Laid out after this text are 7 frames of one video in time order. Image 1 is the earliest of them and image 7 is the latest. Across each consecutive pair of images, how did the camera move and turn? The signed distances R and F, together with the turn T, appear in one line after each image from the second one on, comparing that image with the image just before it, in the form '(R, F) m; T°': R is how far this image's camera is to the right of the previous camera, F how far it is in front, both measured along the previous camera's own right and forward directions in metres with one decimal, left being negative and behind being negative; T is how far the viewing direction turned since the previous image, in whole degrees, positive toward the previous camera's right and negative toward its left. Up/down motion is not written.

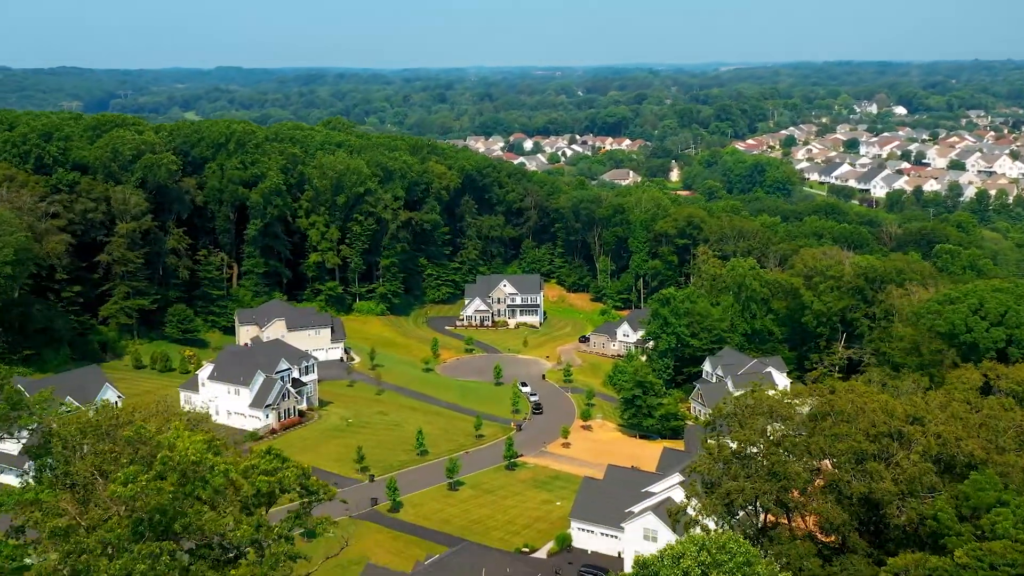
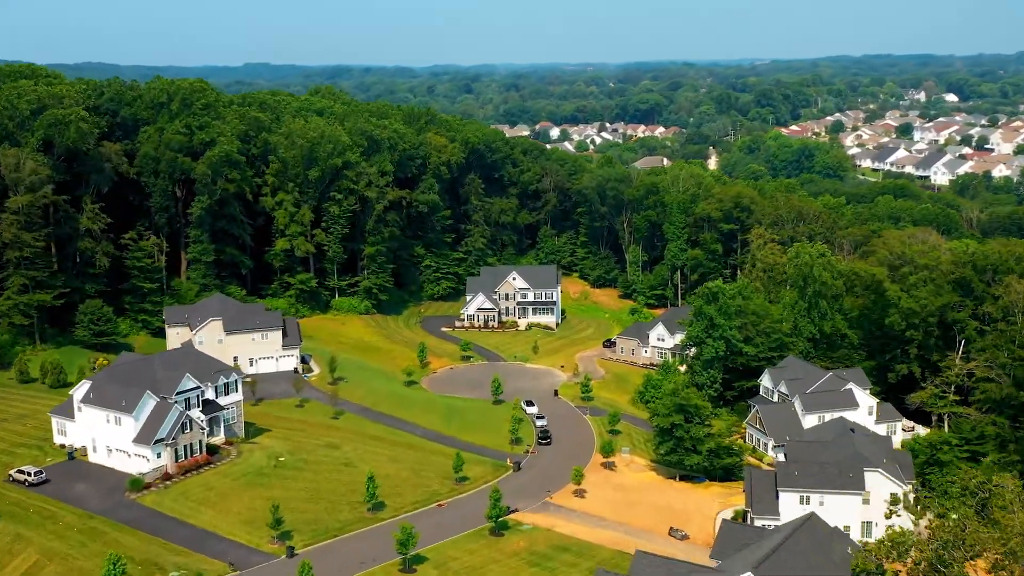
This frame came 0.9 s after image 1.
(+1.7, +19.1) m; -2°
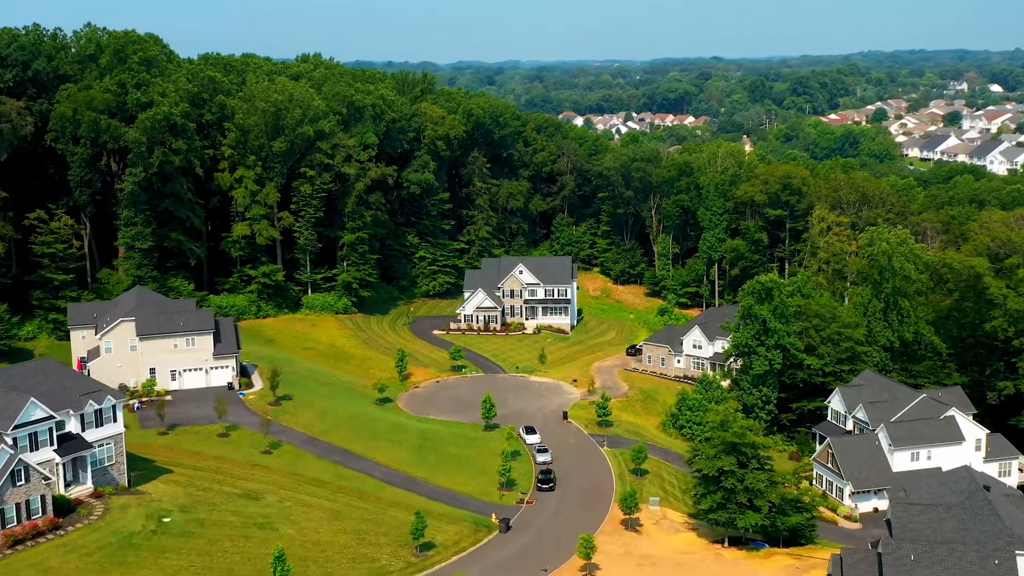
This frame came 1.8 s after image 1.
(+1.3, +15.0) m; -1°
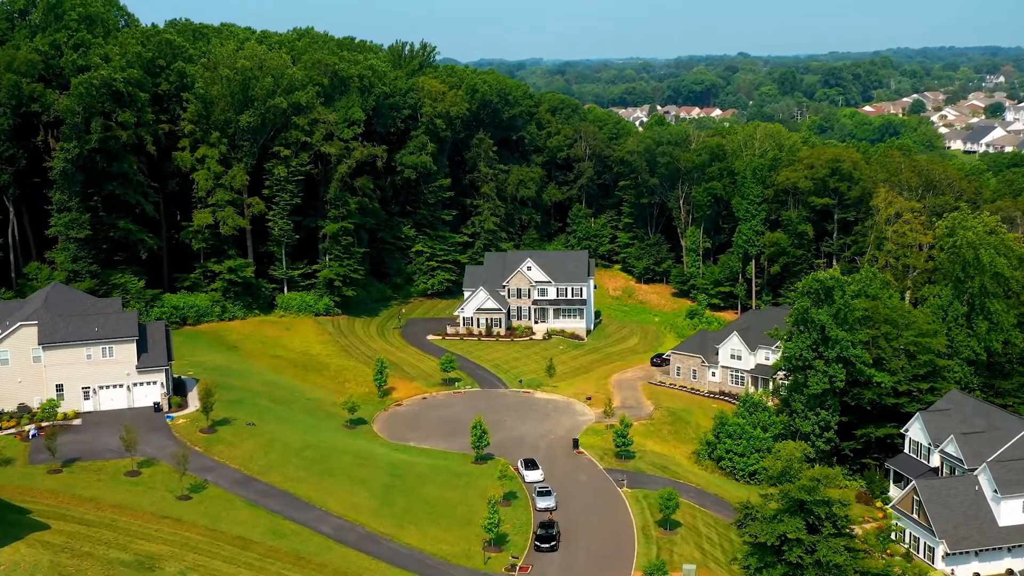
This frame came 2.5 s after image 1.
(+1.0, +10.5) m; -1°
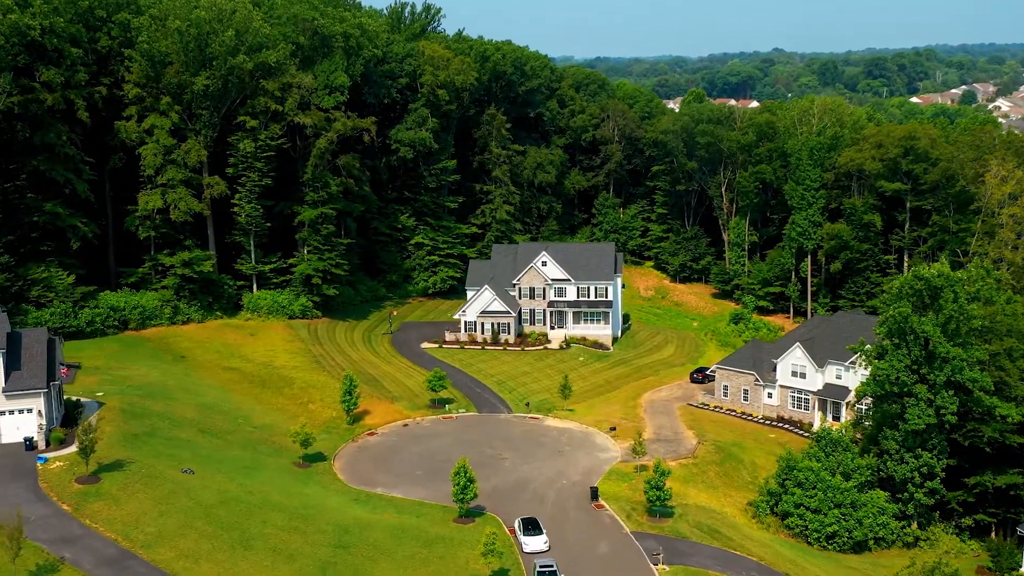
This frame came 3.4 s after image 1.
(+0.9, +11.0) m; -2°
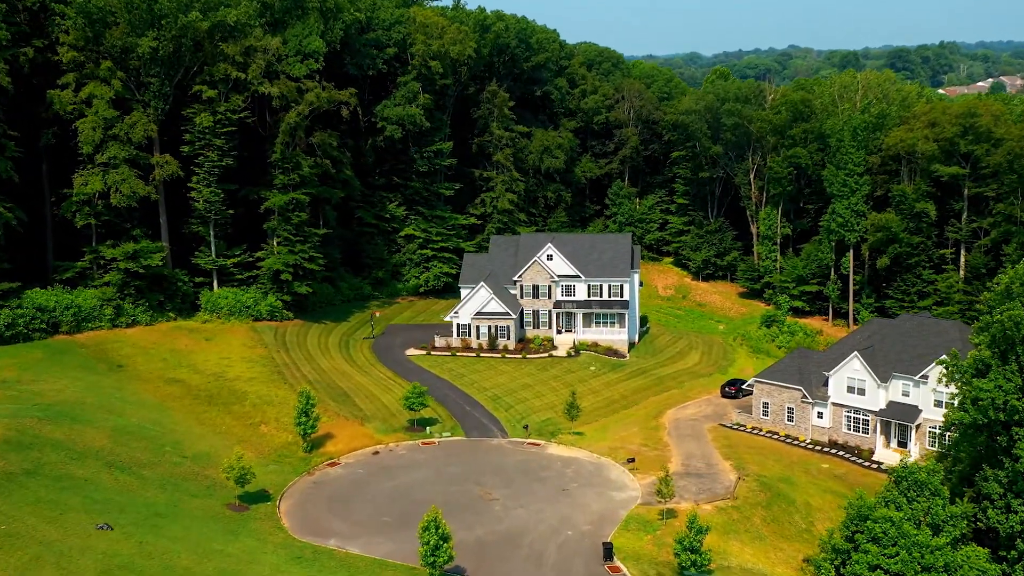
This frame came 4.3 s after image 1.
(+0.5, +7.8) m; -1°
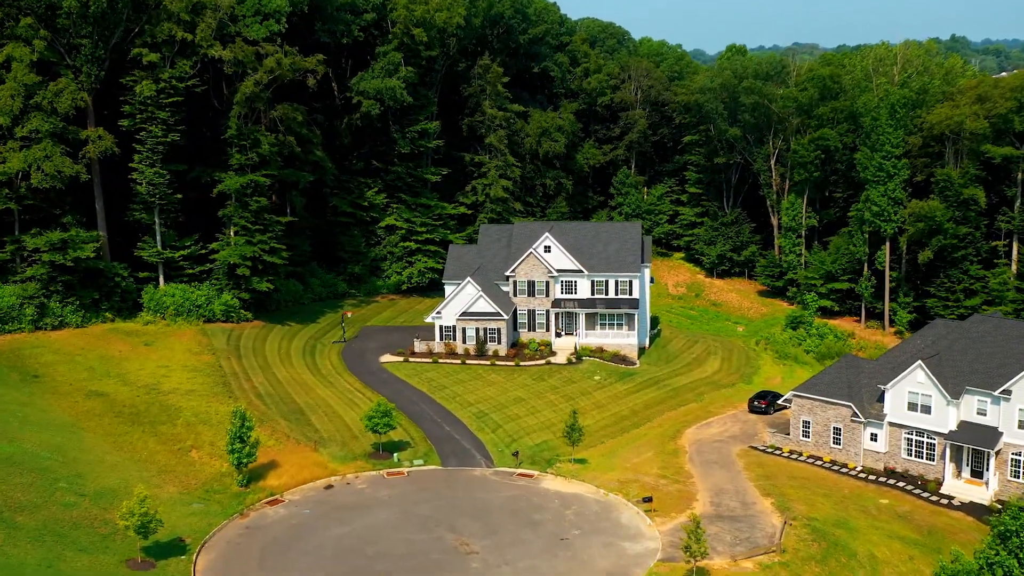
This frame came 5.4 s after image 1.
(+0.4, +6.6) m; 0°
